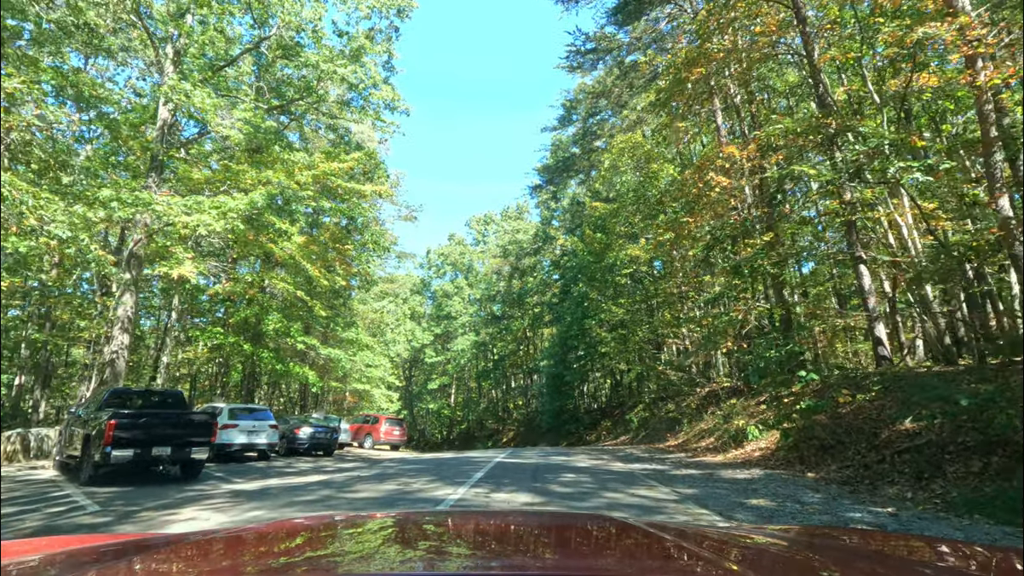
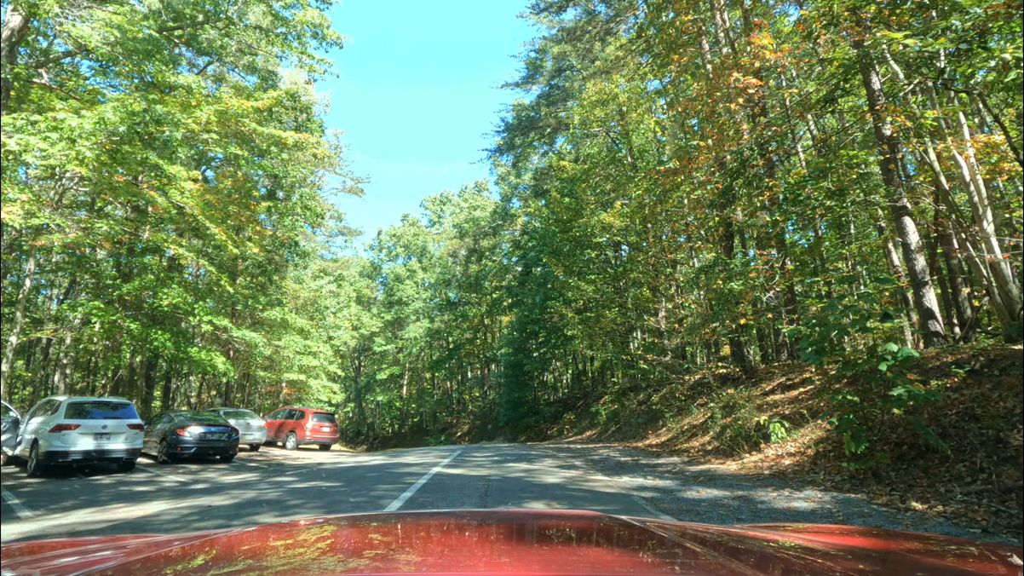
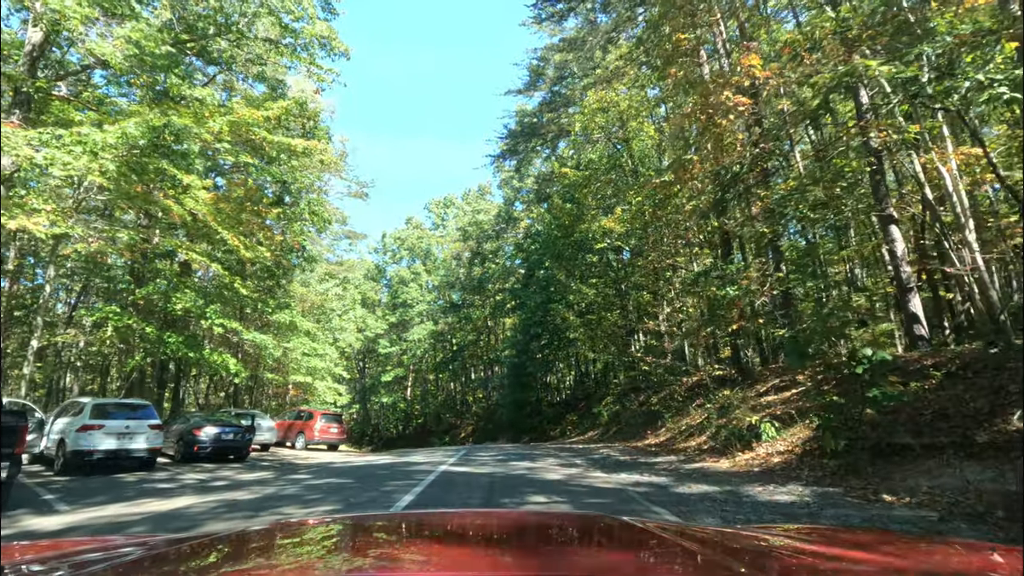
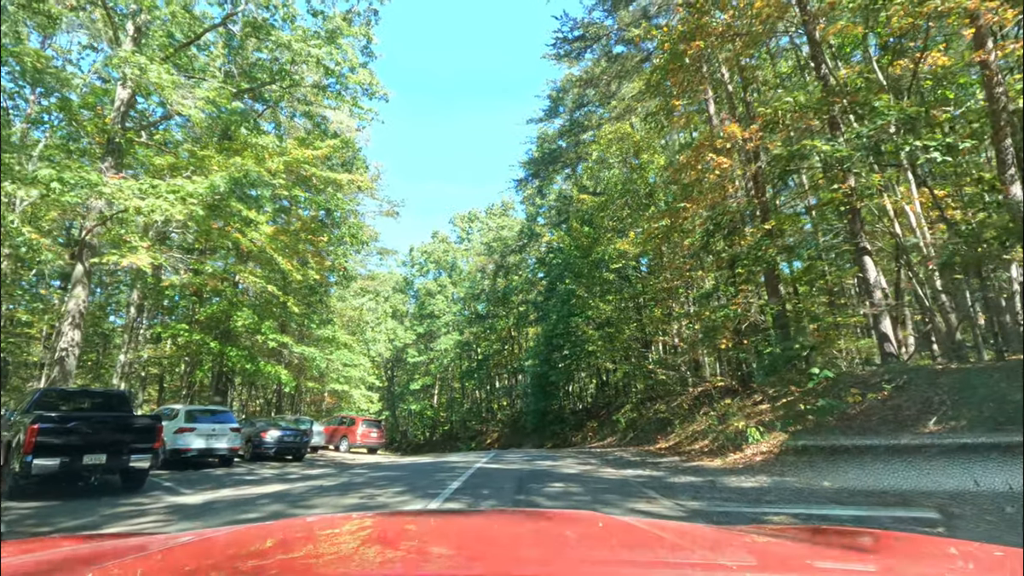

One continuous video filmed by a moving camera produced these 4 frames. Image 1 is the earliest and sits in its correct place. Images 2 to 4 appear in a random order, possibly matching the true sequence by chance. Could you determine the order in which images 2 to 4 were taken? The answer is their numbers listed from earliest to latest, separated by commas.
4, 3, 2
